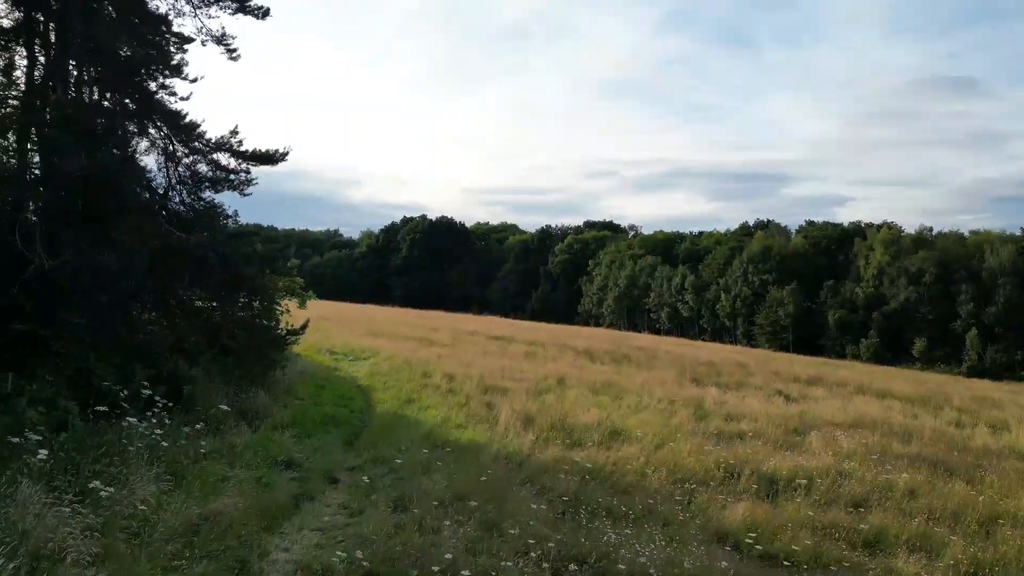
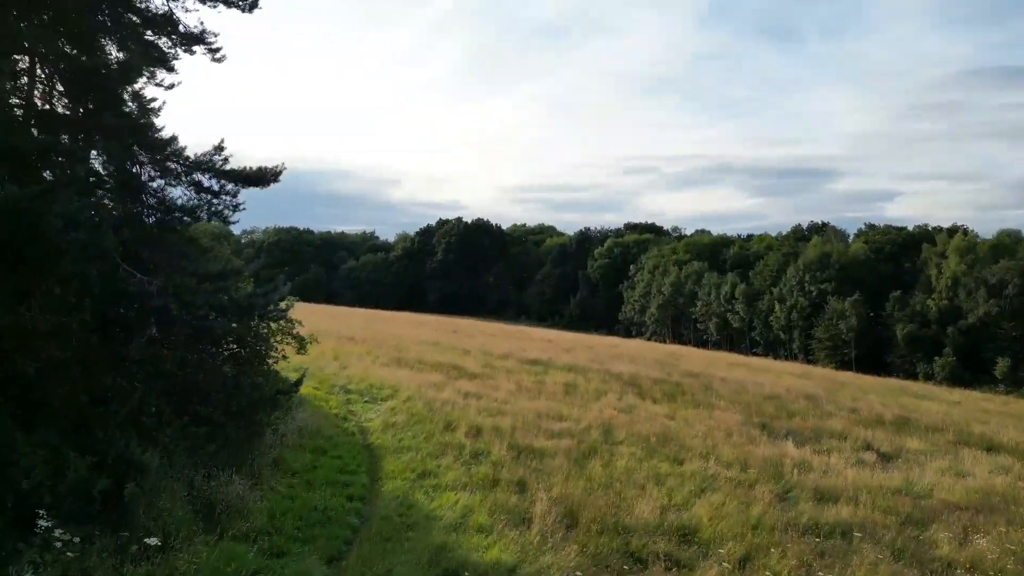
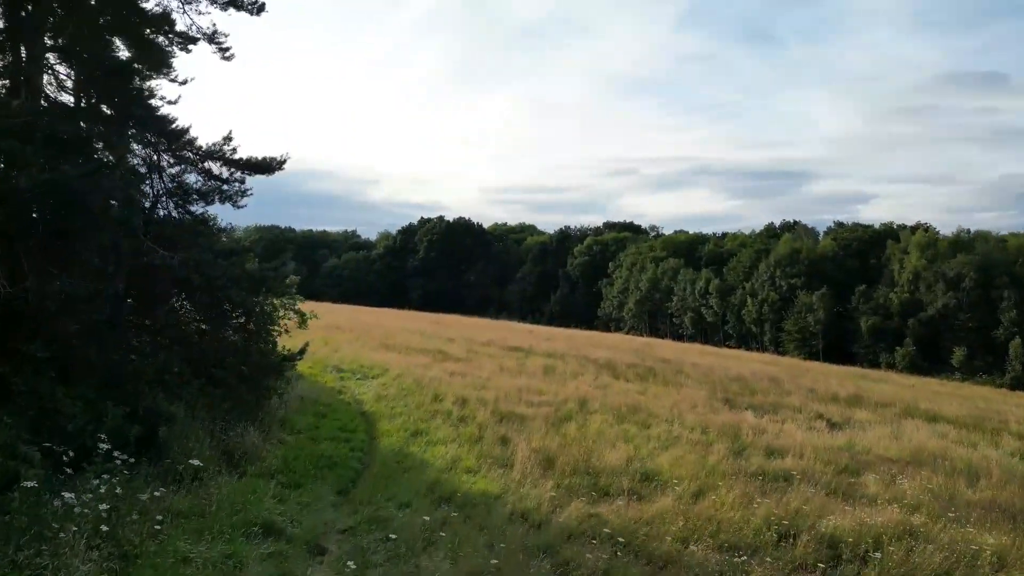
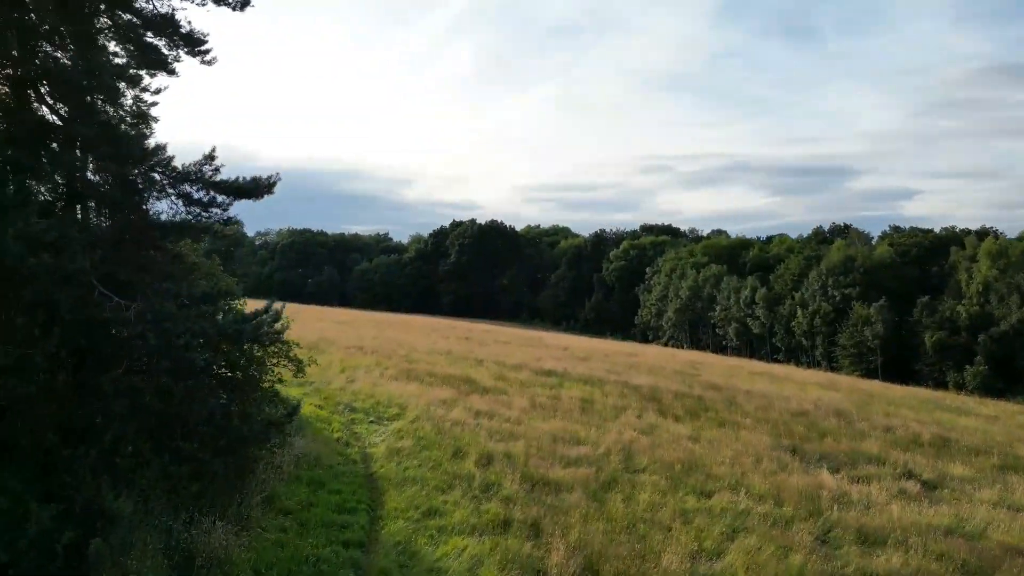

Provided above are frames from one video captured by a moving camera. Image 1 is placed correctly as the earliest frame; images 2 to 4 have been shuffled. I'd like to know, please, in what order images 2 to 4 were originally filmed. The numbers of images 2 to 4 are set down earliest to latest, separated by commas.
3, 2, 4
